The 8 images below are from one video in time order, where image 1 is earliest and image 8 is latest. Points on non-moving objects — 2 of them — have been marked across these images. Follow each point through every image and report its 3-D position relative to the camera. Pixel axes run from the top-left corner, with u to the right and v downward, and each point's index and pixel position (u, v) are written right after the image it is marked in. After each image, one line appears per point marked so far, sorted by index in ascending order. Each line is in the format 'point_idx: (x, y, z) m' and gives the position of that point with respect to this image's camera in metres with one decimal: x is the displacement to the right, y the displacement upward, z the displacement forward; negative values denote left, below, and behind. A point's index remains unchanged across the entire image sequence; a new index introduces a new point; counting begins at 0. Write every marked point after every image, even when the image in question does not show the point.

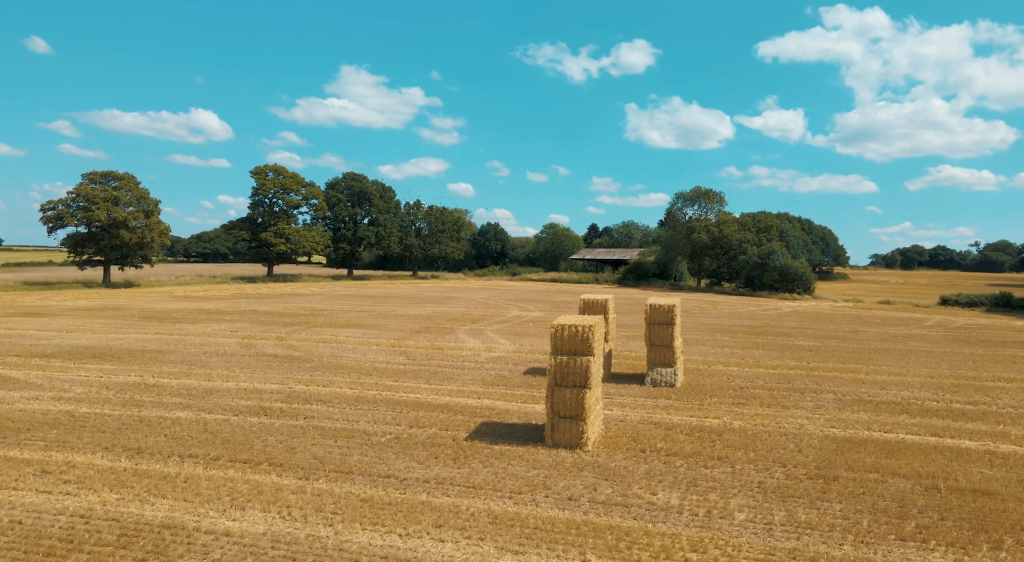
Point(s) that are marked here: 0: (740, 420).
0: (+3.9, -2.4, +12.0) m
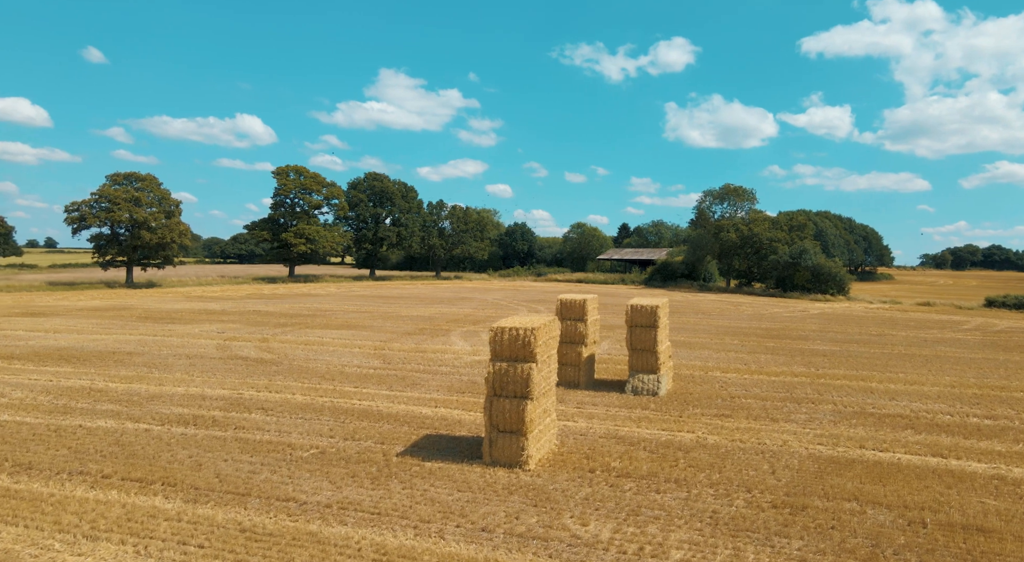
0: (+3.2, -2.4, +10.7) m
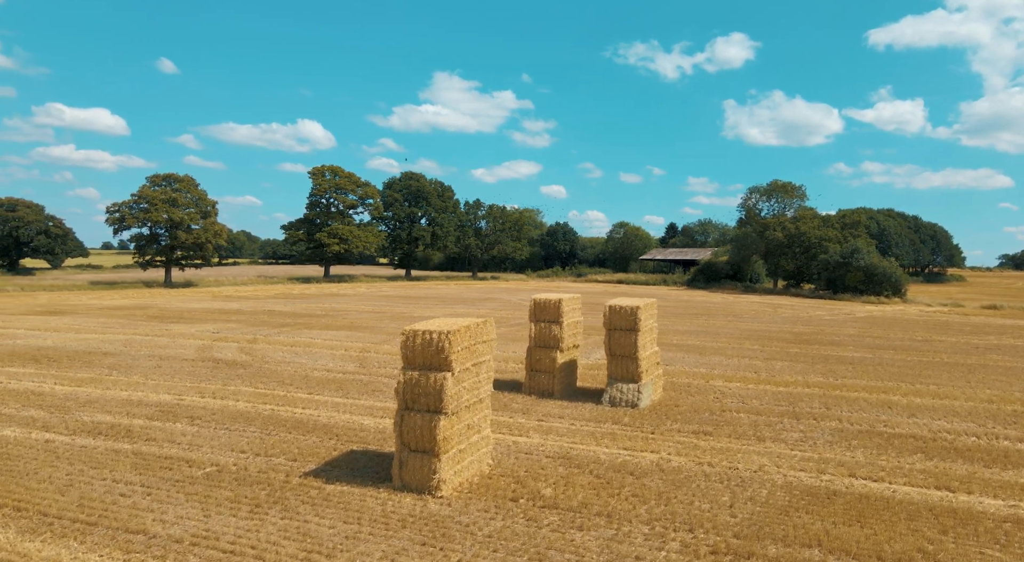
0: (+2.3, -2.4, +9.3) m
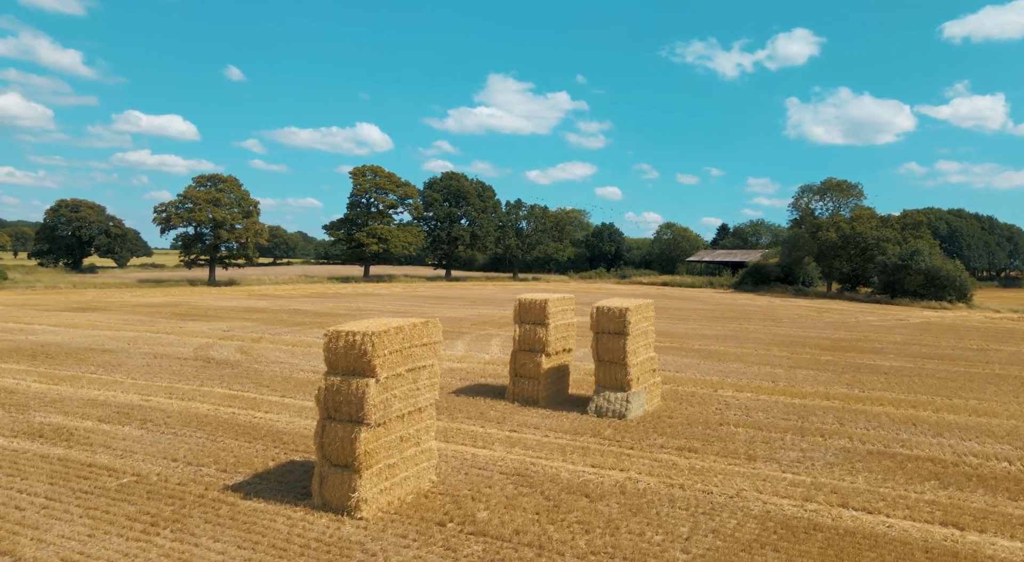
0: (+1.7, -2.4, +8.3) m
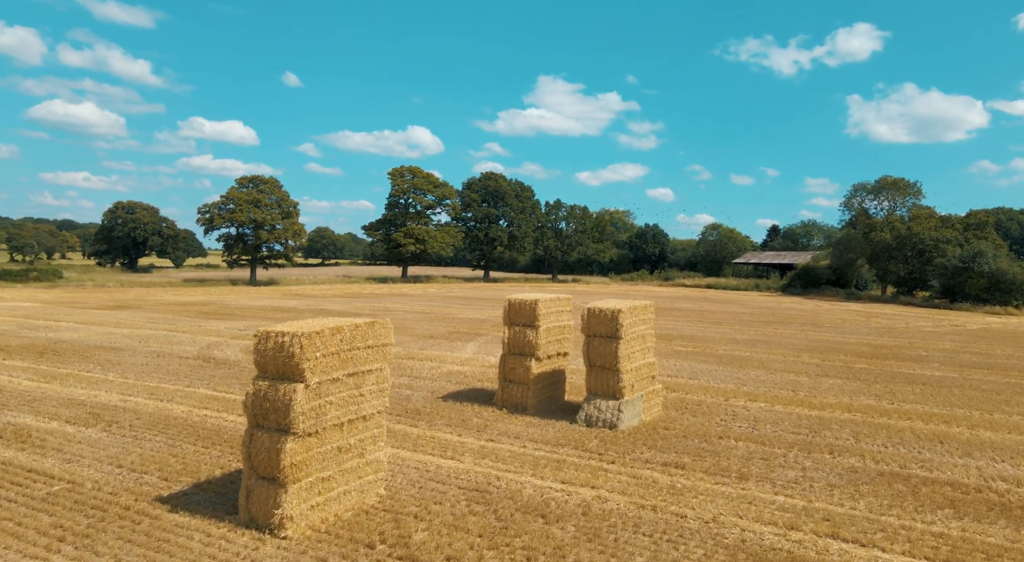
0: (+1.2, -2.4, +7.6) m
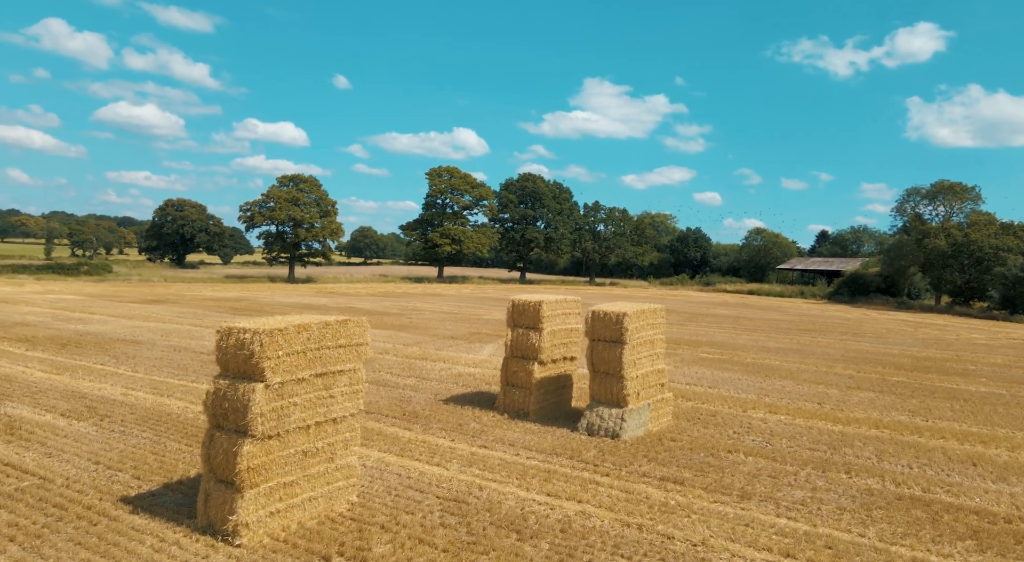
0: (+1.0, -2.4, +7.1) m
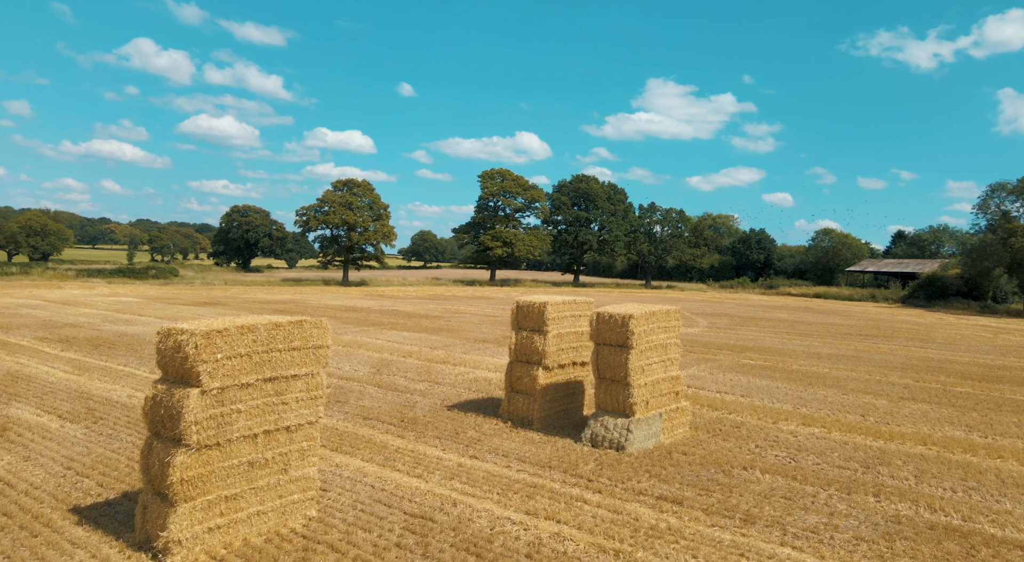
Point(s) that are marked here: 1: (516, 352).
0: (+0.7, -2.4, +6.4) m
1: (+0.1, -1.1, +10.6) m
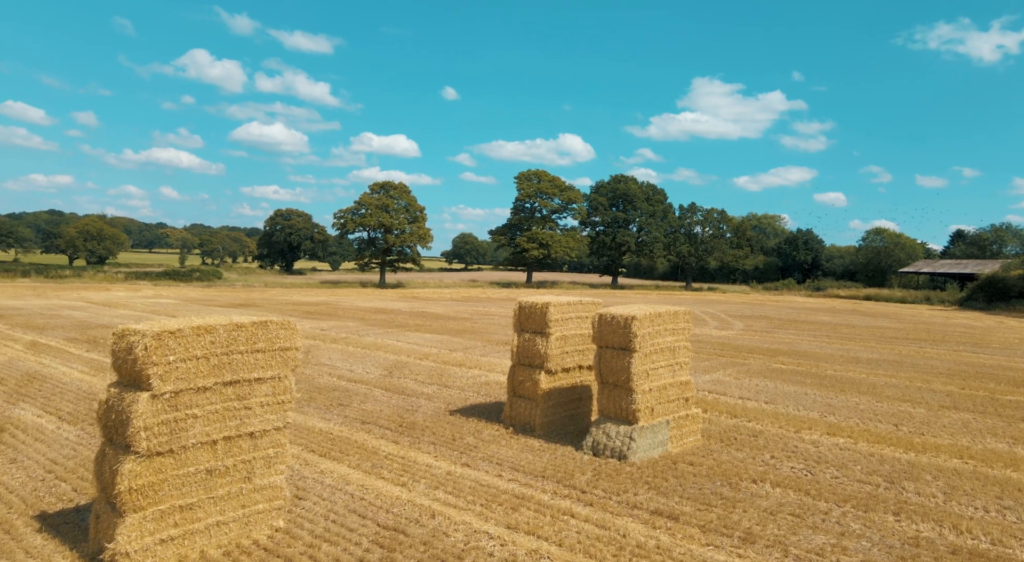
0: (+0.5, -2.4, +5.9) m
1: (+0.1, -1.1, +10.2) m
